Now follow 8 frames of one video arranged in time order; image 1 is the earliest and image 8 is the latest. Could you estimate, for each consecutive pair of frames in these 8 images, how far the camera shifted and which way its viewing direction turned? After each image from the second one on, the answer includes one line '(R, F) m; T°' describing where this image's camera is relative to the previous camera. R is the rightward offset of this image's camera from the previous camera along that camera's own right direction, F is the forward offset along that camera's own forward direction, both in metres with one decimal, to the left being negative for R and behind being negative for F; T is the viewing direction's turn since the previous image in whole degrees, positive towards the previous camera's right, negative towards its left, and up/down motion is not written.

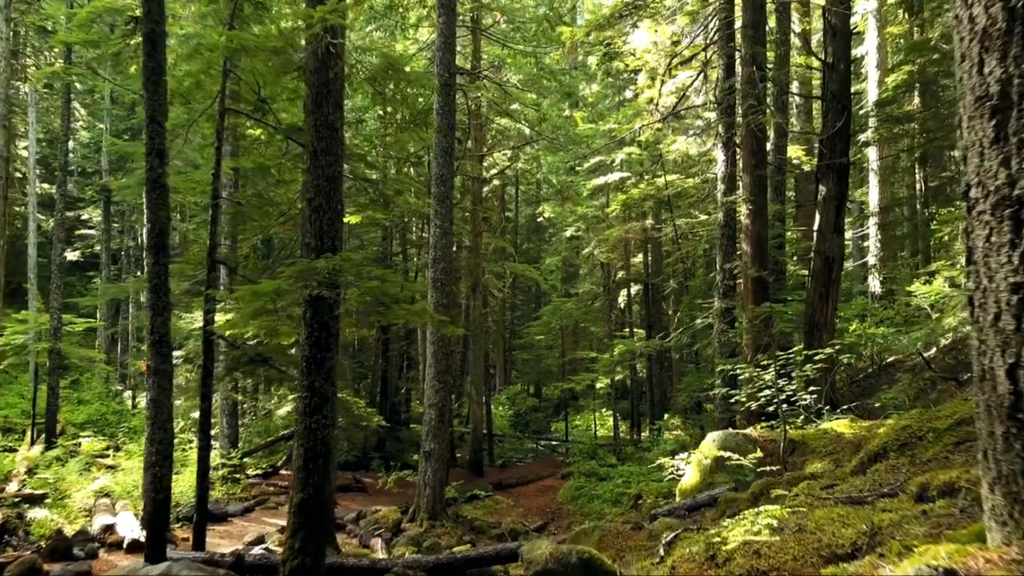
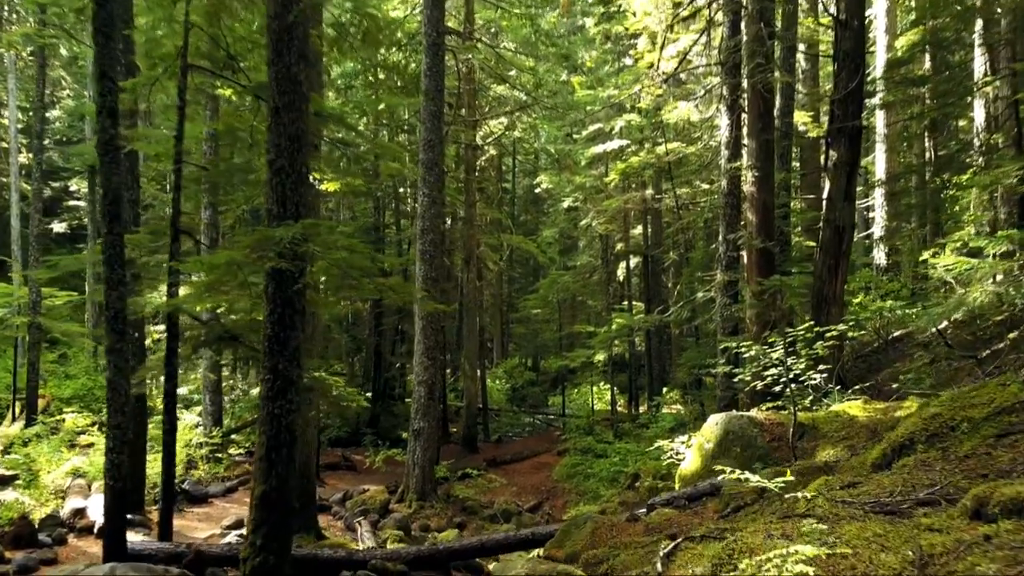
(+0.1, +0.6) m; 0°
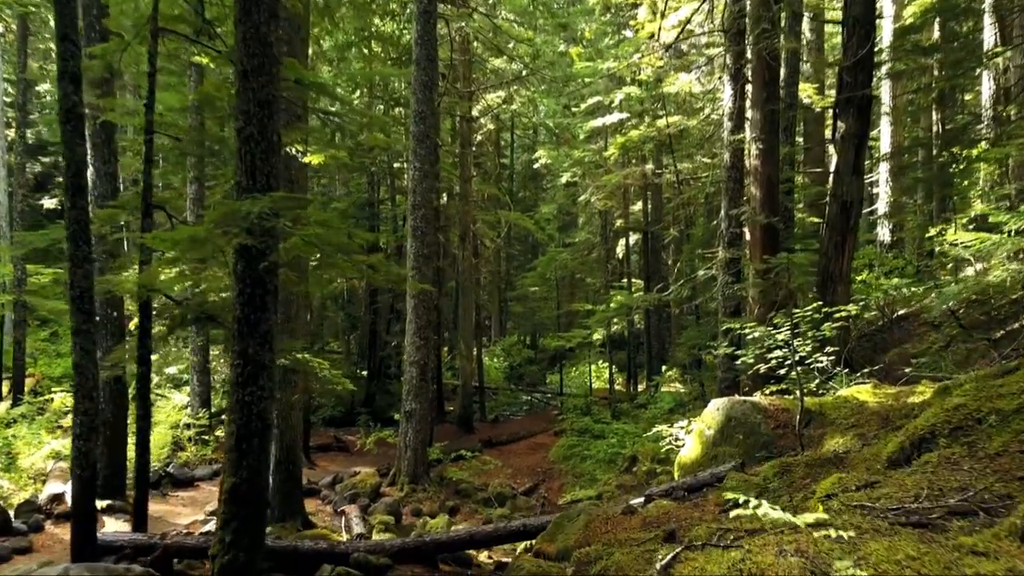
(+0.1, +0.4) m; 0°
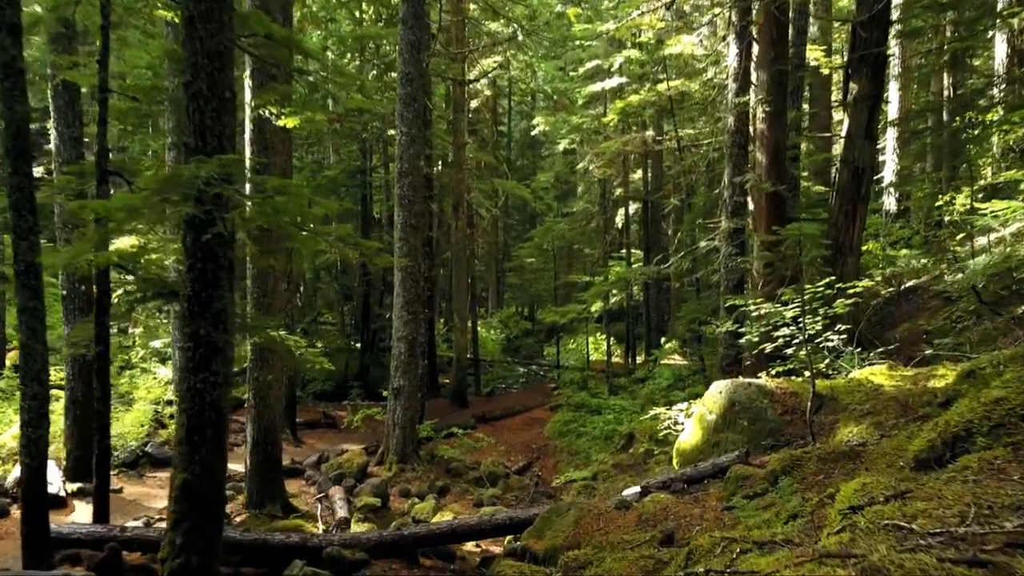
(+0.1, +0.5) m; 0°
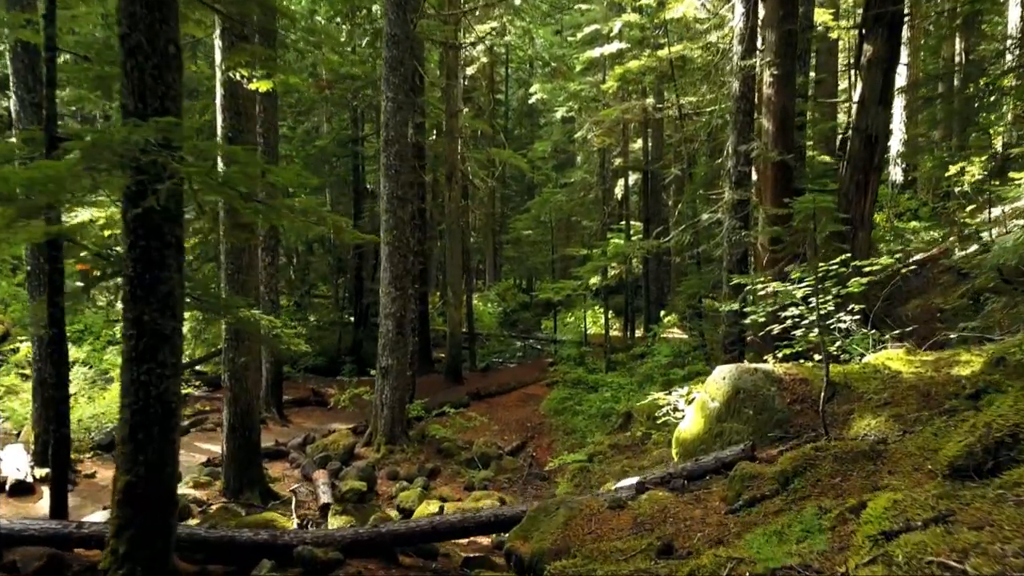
(+0.1, +0.5) m; 0°
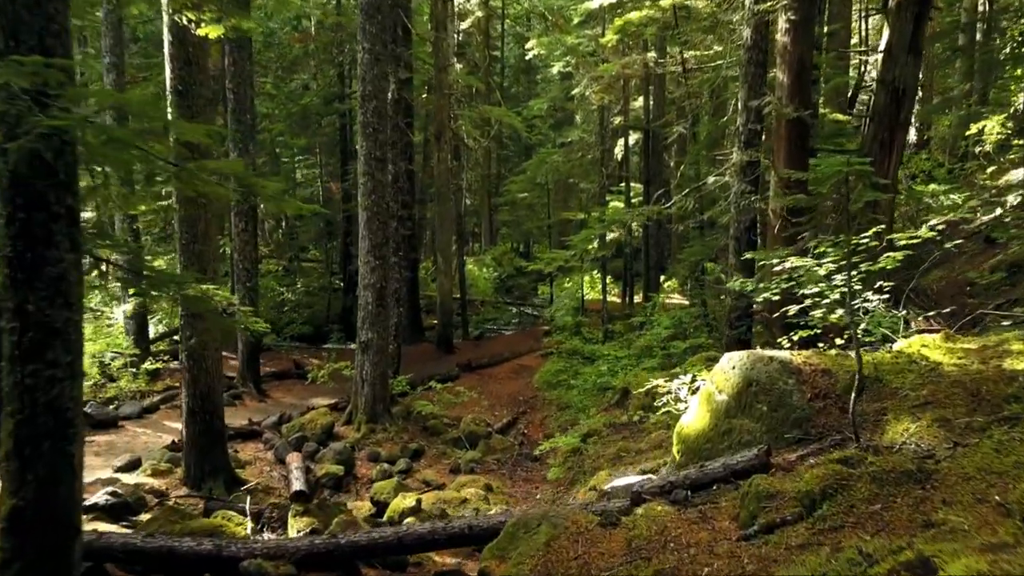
(+0.1, +0.8) m; 0°
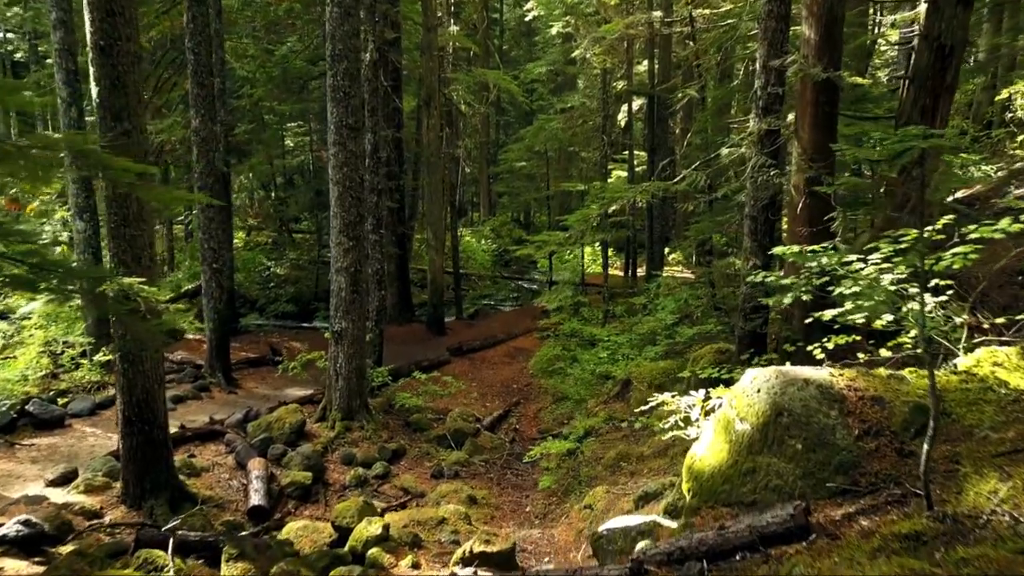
(+0.2, +1.0) m; 0°
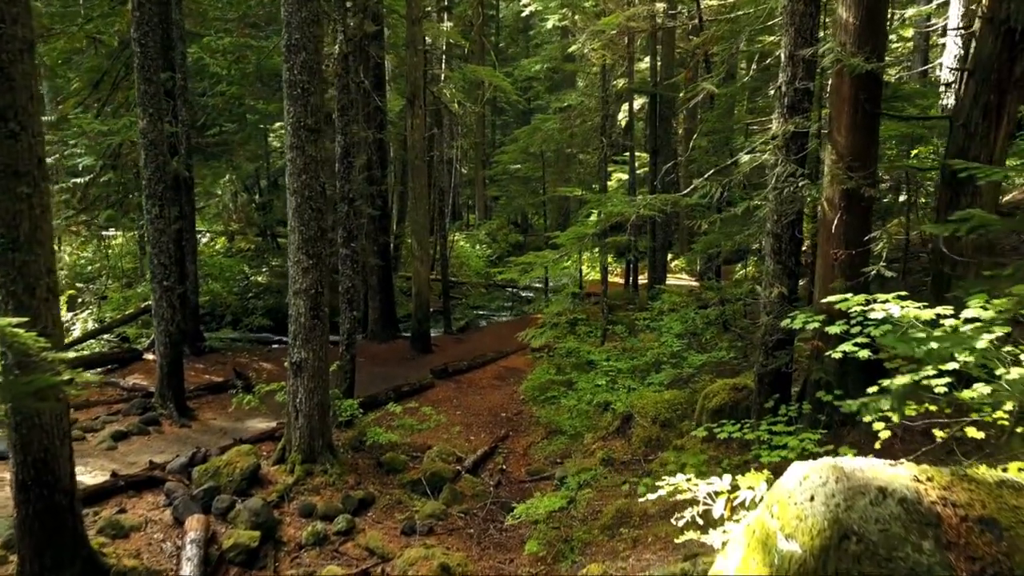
(+0.2, +1.2) m; 0°
